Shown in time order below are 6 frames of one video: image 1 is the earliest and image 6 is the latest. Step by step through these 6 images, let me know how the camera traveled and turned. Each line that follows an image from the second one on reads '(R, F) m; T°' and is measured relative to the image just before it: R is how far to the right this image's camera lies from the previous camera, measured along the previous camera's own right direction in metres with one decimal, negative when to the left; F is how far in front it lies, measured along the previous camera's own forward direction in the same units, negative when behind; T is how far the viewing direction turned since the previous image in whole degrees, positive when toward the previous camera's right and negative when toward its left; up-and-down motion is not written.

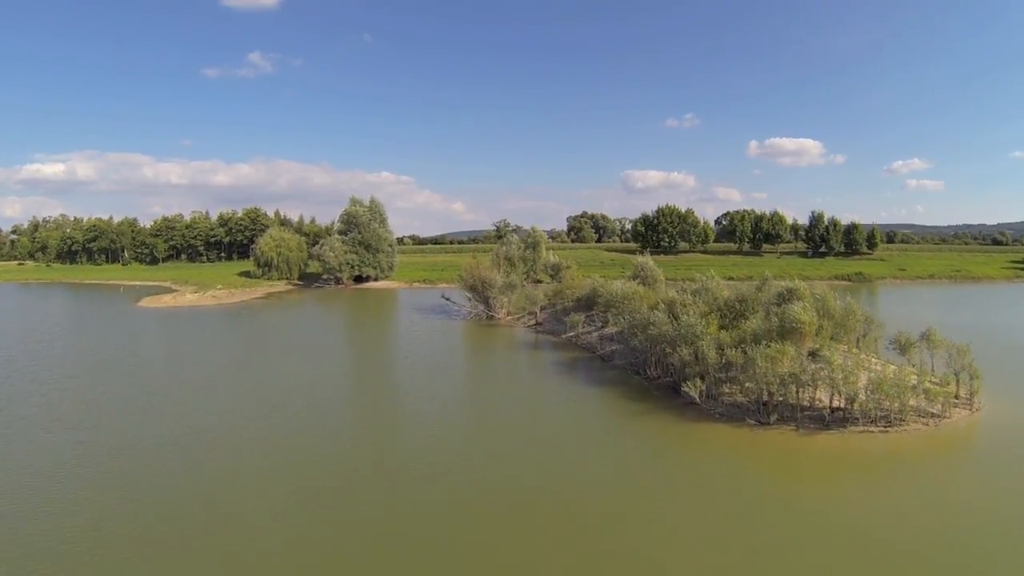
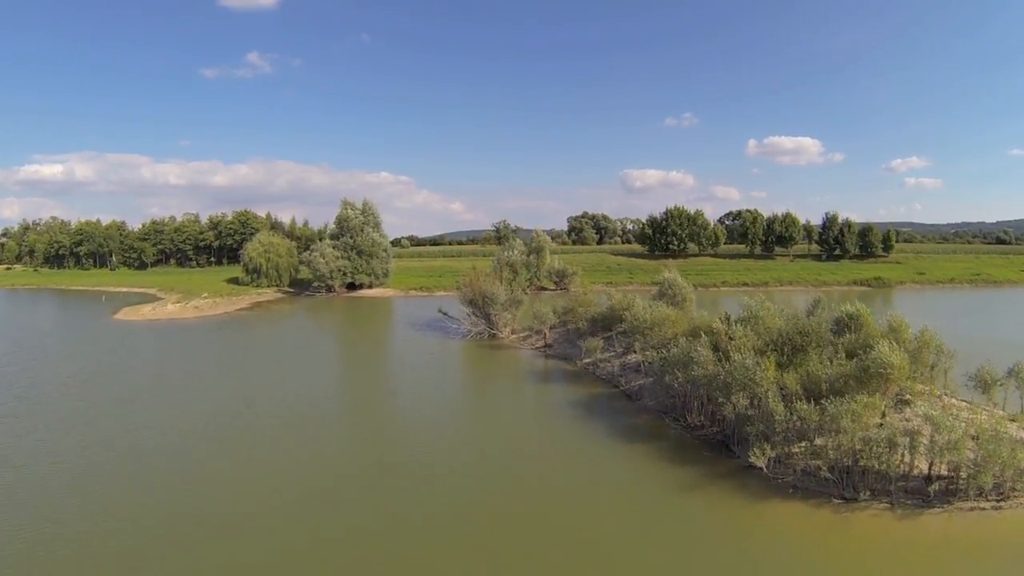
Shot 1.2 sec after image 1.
(-0.3, +3.5) m; 0°
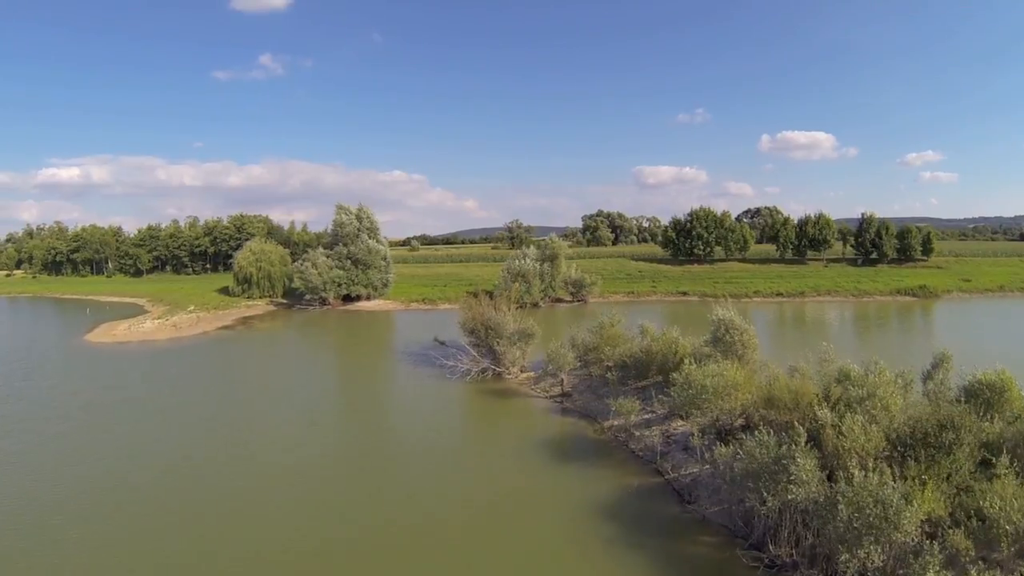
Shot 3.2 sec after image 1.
(+0.2, +5.2) m; -1°
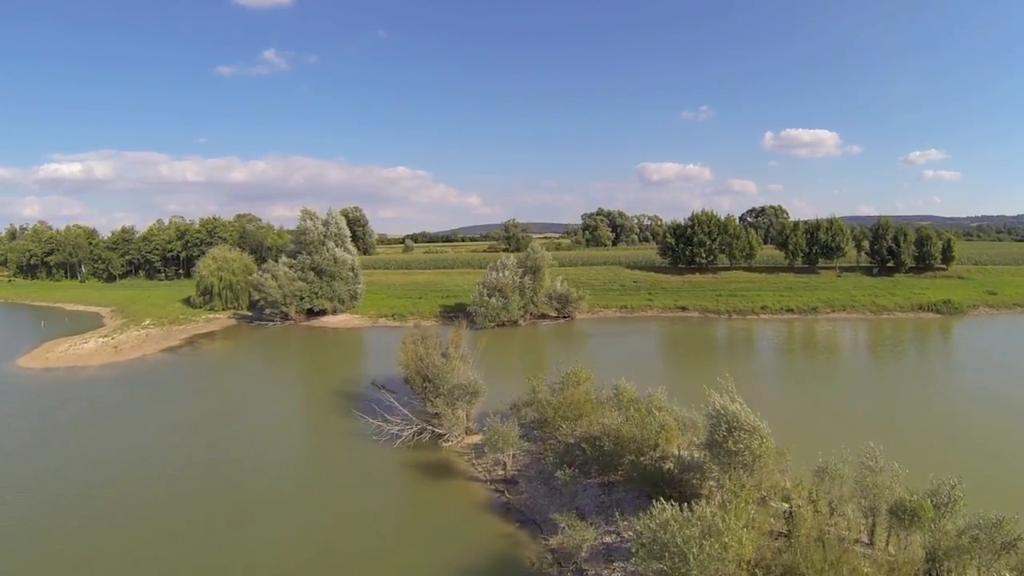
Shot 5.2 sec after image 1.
(+1.9, +5.0) m; 0°
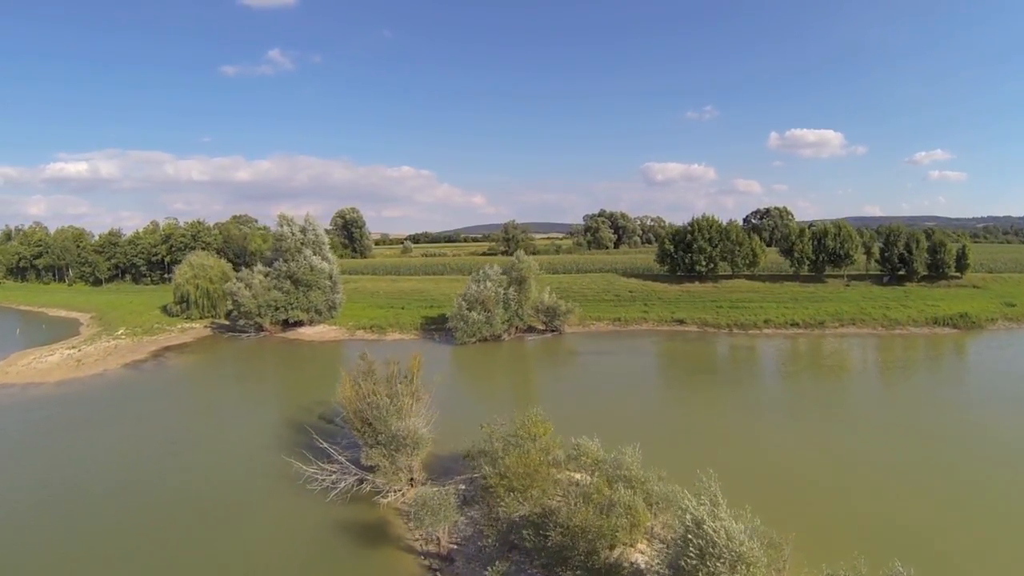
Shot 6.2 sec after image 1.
(+1.4, +2.7) m; 0°
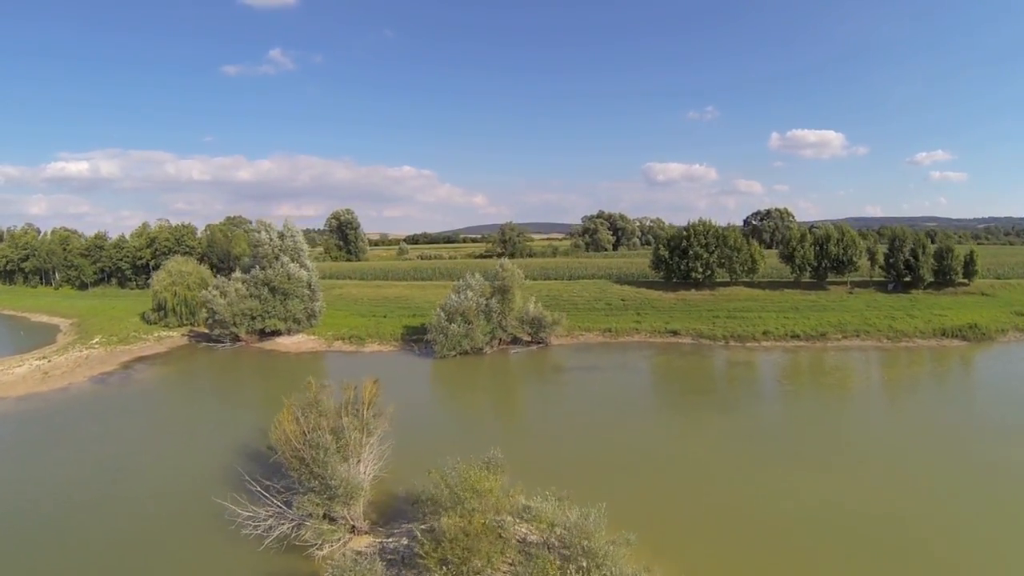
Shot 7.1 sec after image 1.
(+1.1, +1.9) m; 0°
